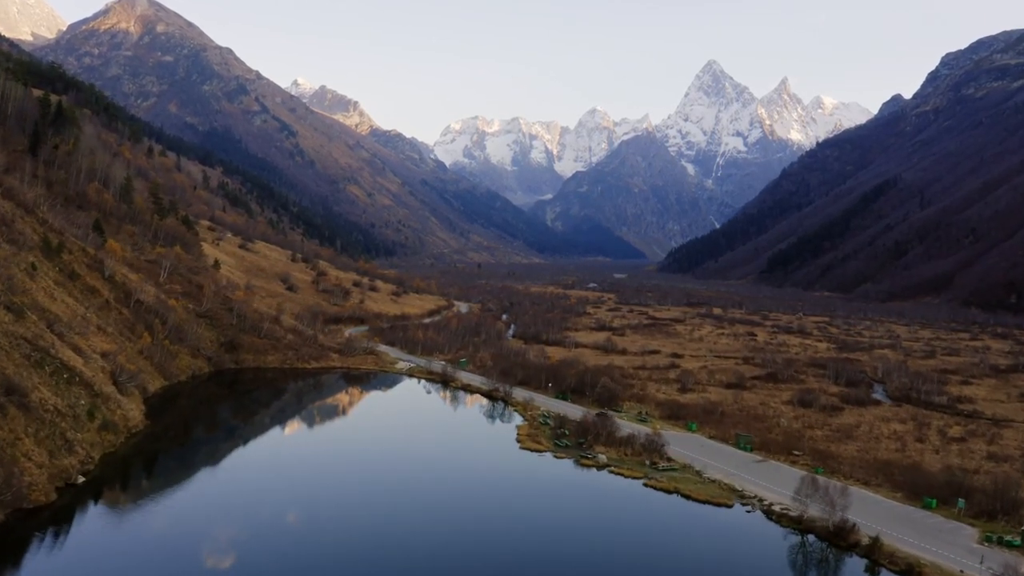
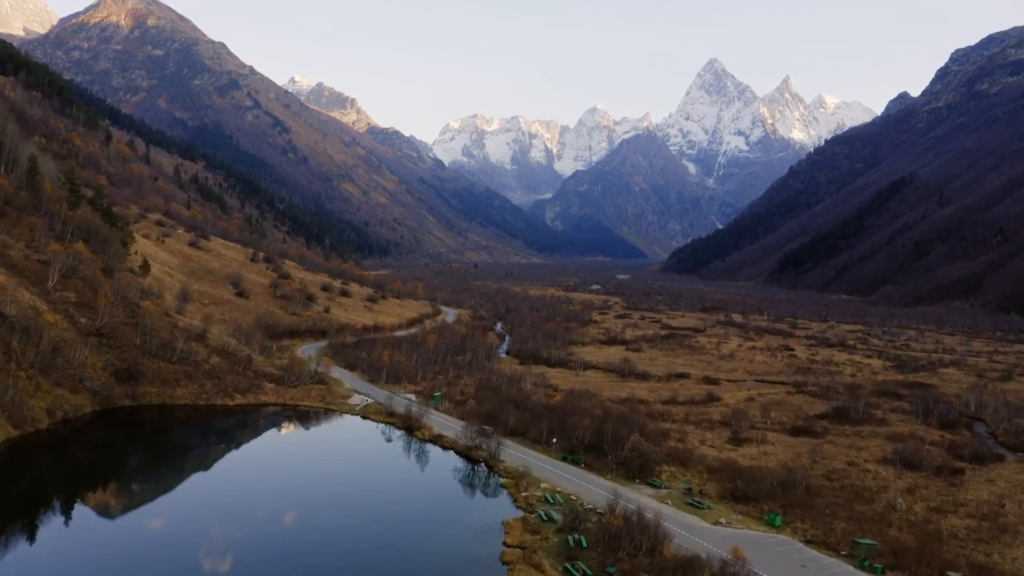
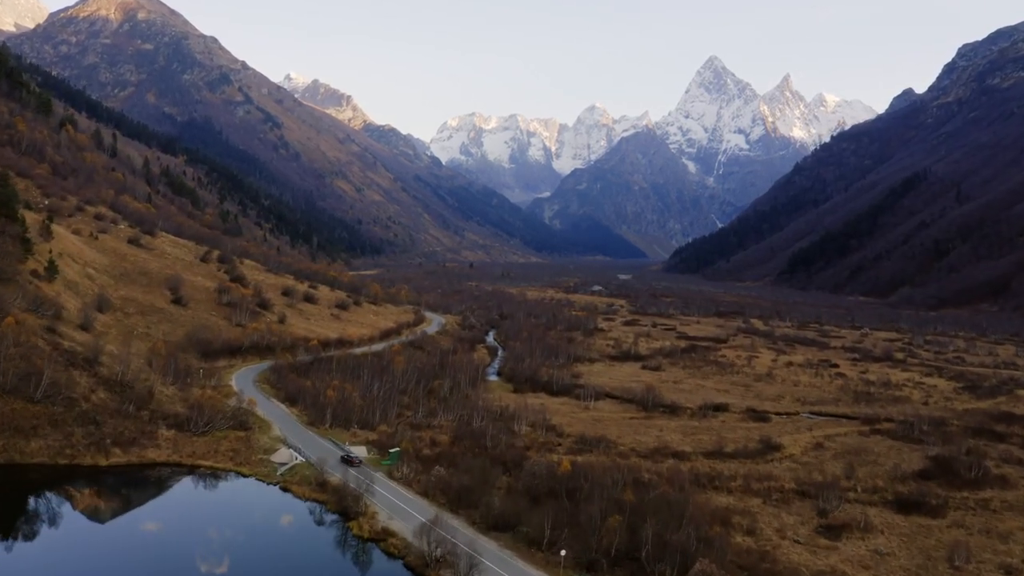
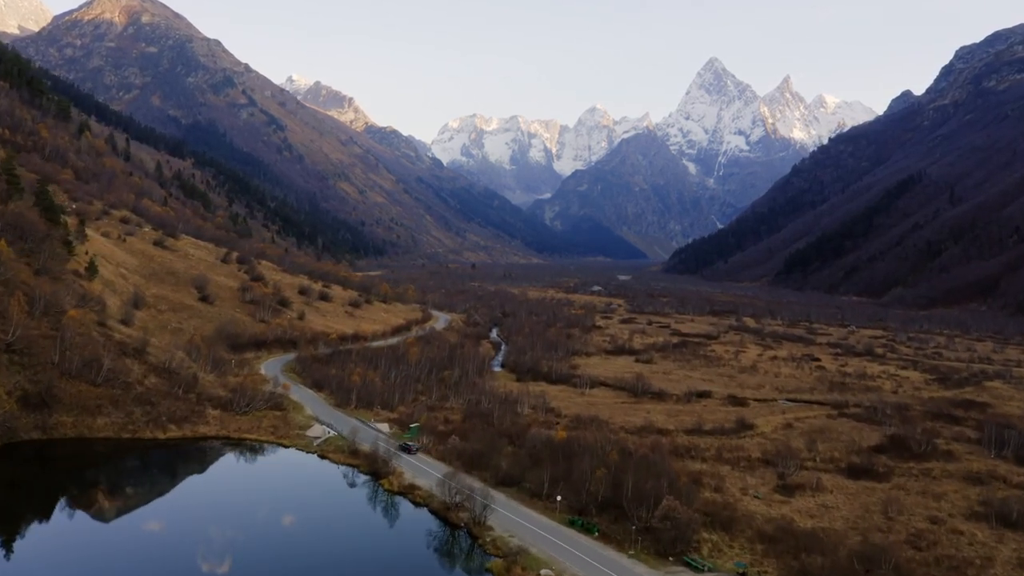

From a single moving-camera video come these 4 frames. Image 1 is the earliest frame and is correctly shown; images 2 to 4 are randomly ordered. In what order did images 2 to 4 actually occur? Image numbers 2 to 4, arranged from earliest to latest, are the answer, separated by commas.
2, 4, 3
